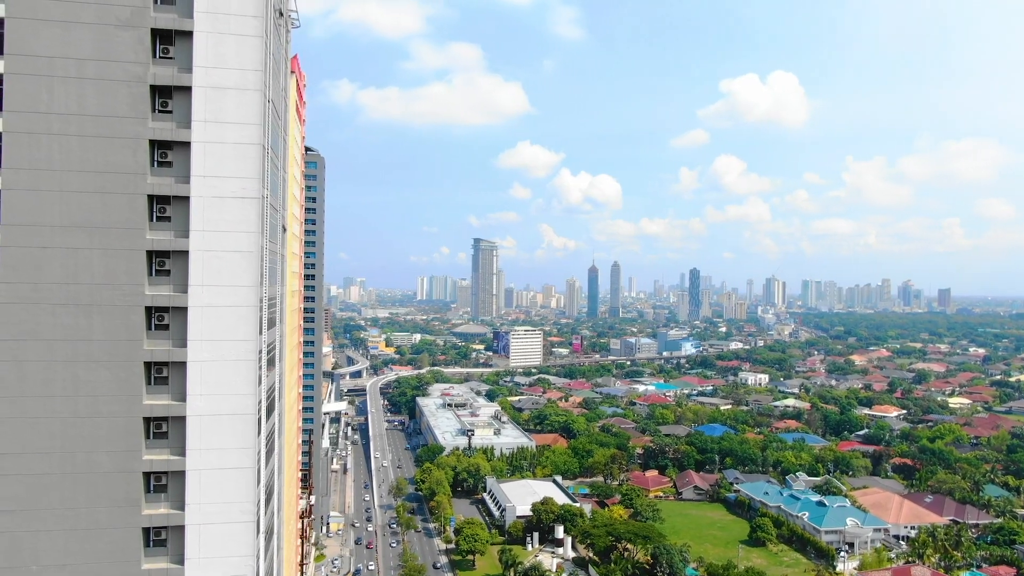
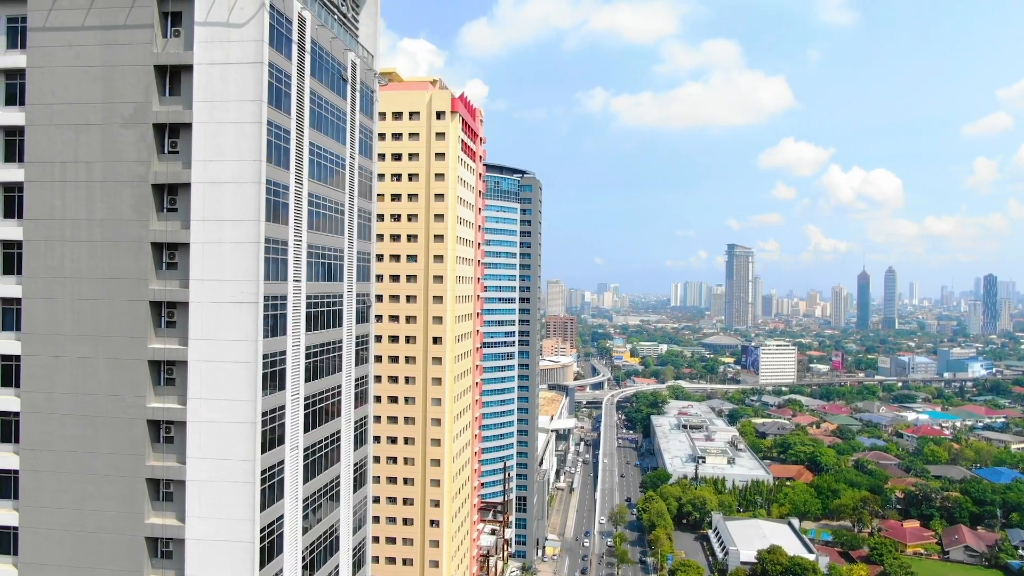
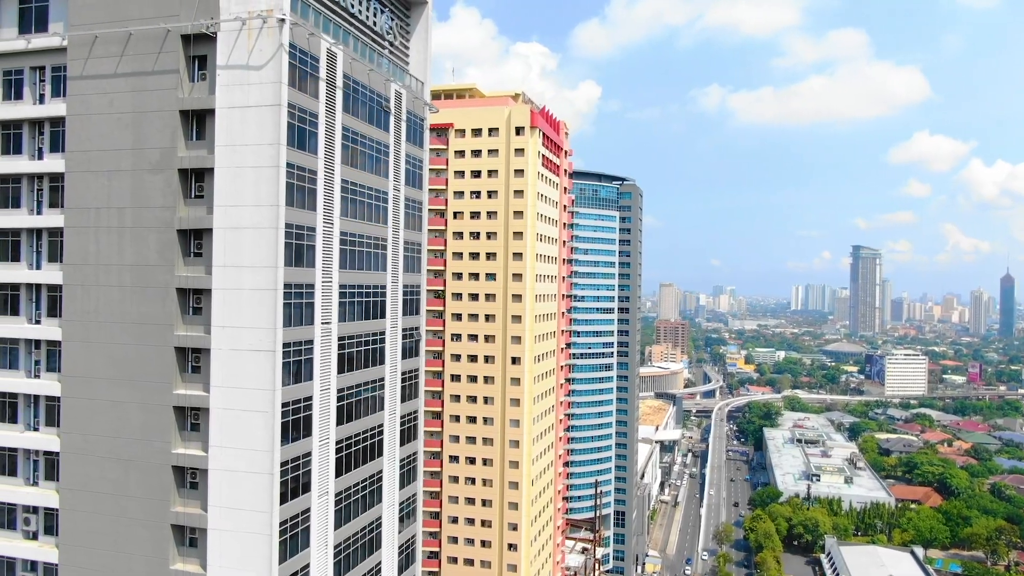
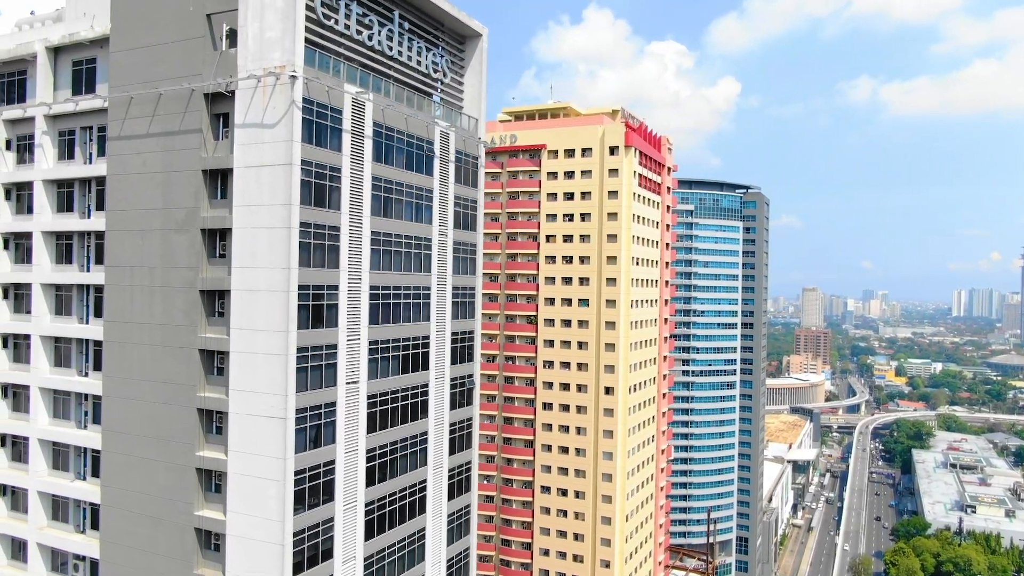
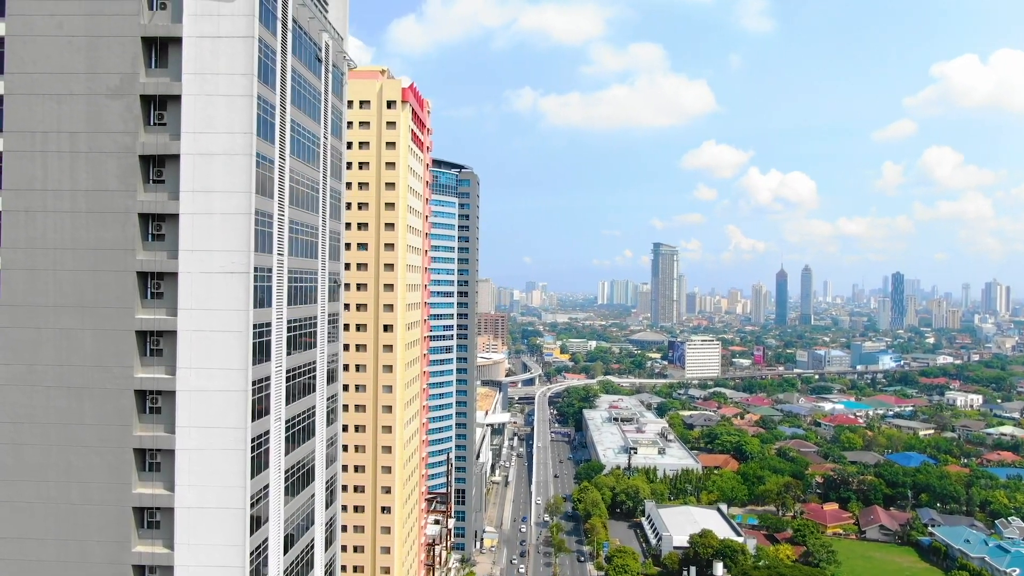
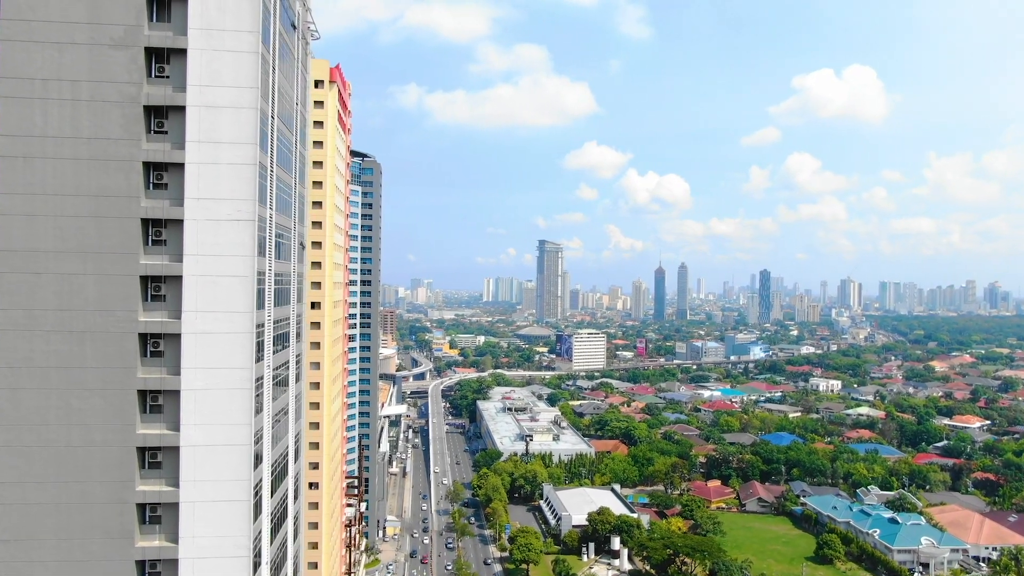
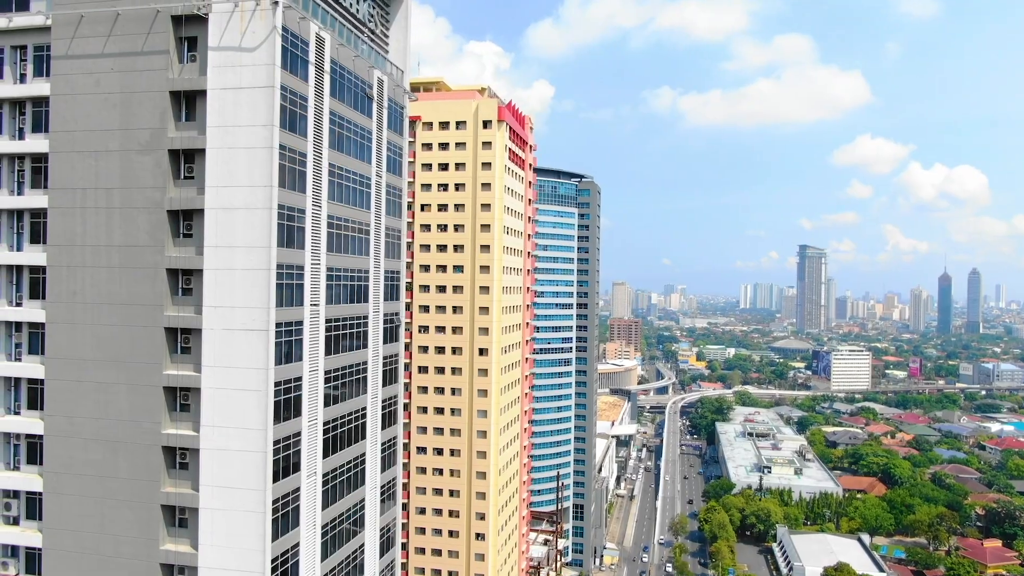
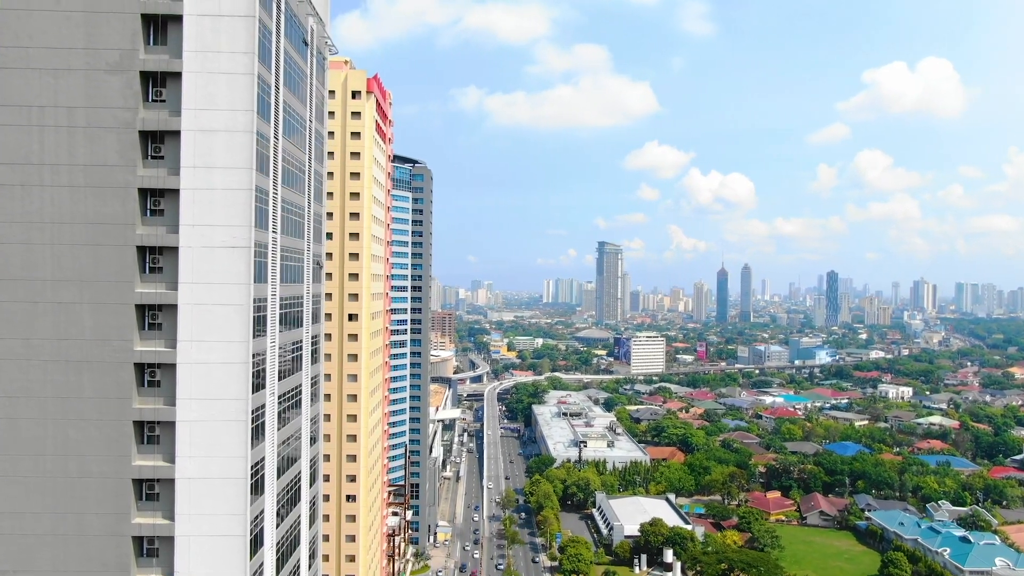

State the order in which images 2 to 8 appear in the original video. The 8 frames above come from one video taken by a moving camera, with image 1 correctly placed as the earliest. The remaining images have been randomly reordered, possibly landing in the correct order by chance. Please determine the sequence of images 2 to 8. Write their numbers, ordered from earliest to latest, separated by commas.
6, 8, 5, 2, 7, 3, 4
